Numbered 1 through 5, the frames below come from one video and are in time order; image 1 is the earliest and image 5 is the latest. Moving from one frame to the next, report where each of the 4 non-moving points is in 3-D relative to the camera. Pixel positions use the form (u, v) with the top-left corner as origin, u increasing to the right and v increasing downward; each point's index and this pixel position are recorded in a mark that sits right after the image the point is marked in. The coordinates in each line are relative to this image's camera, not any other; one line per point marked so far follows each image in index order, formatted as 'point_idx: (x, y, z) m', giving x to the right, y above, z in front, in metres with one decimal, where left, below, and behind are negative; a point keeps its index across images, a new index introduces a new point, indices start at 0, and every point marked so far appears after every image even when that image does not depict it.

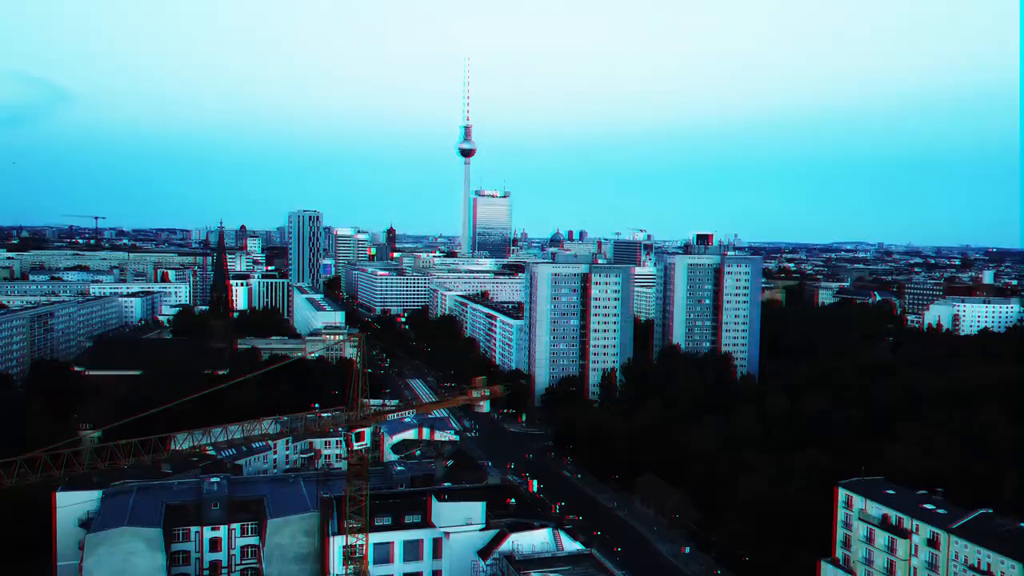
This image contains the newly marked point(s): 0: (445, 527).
0: (-1.4, -4.6, +15.9) m
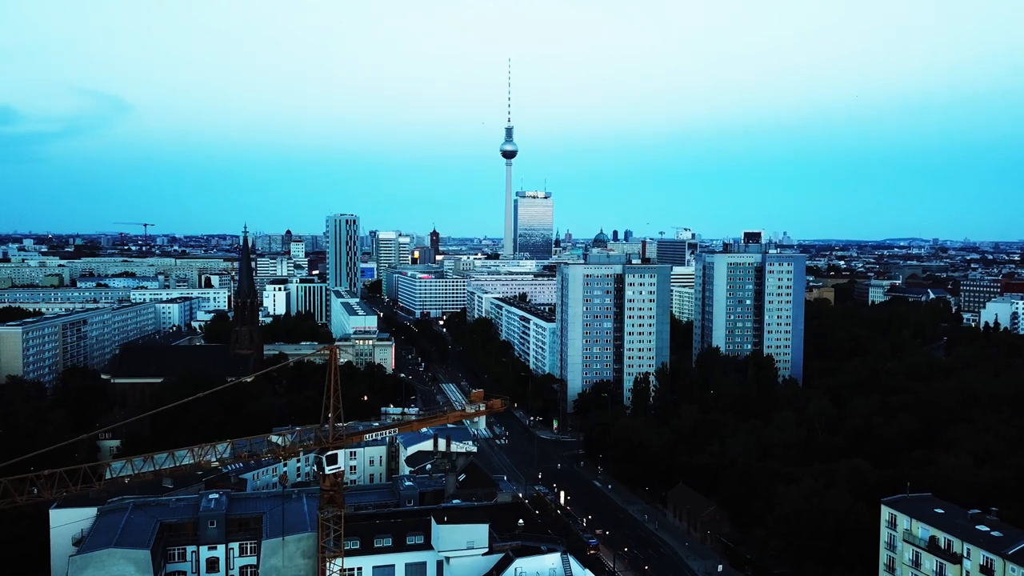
0: (-1.3, -4.7, +14.9) m
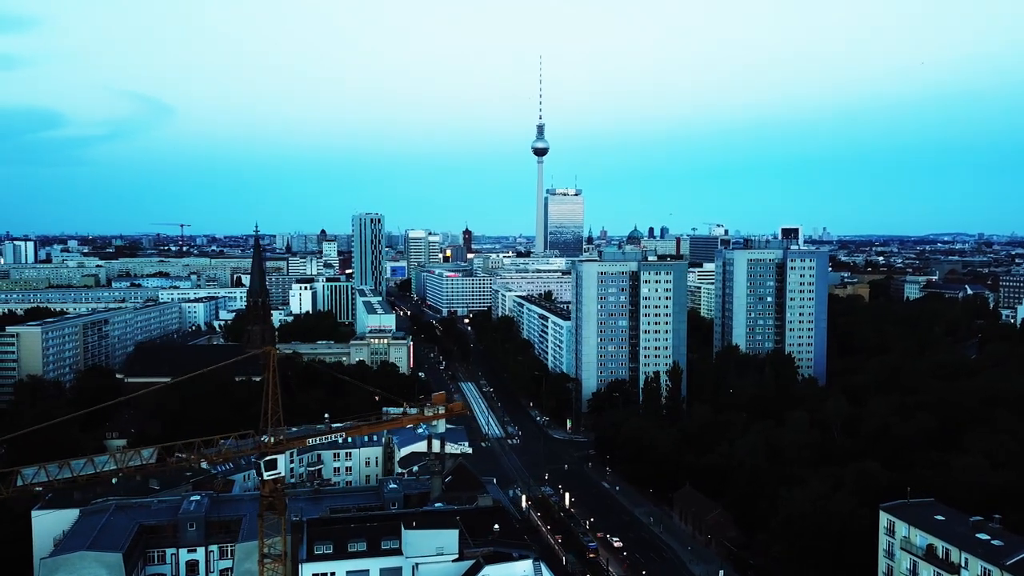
0: (-1.7, -4.7, +14.5) m
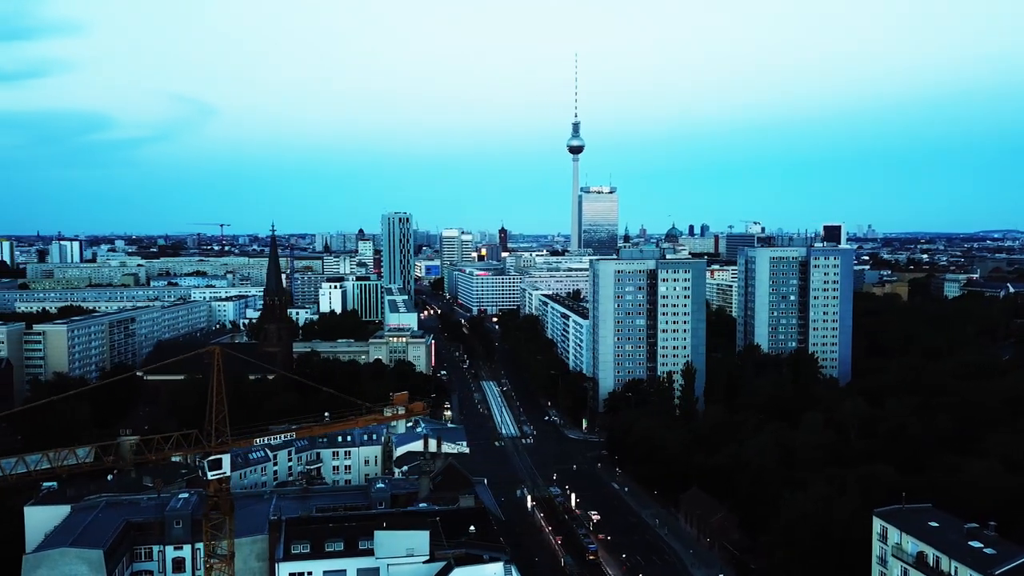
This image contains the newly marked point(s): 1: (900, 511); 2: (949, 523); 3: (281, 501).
0: (-2.1, -4.7, +14.5) m
1: (+7.5, -4.3, +16.0) m
2: (+8.0, -4.3, +15.4) m
3: (-4.8, -4.4, +17.4) m
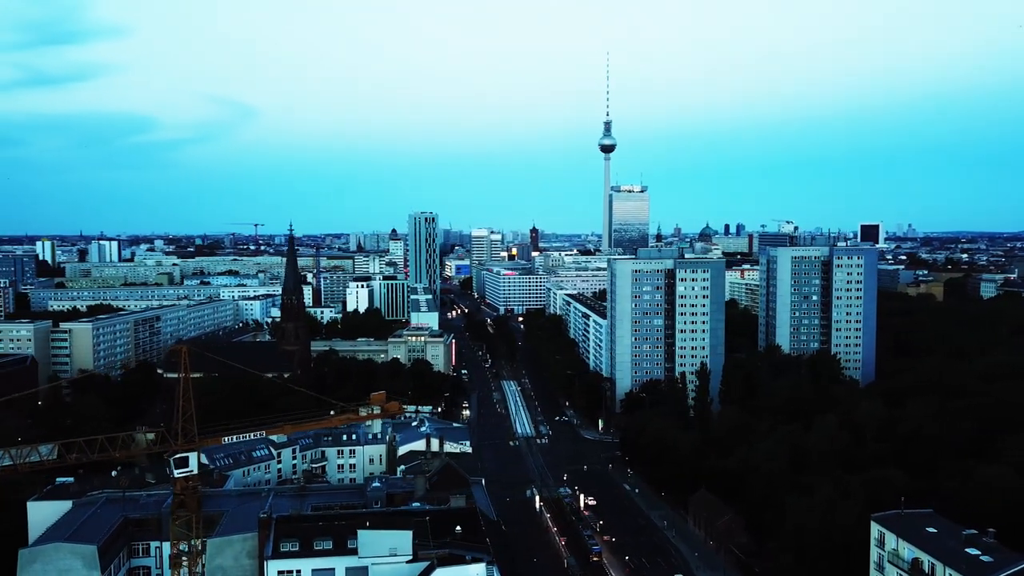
0: (-2.3, -4.7, +14.5) m
1: (+7.3, -4.3, +15.7) m
2: (+7.8, -4.3, +15.0) m
3: (-4.9, -4.4, +17.5) m
